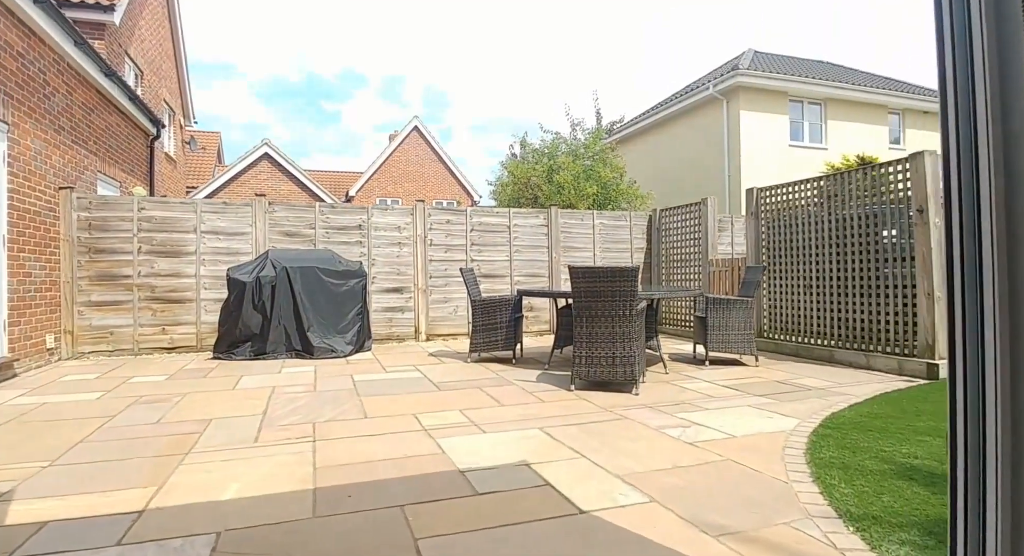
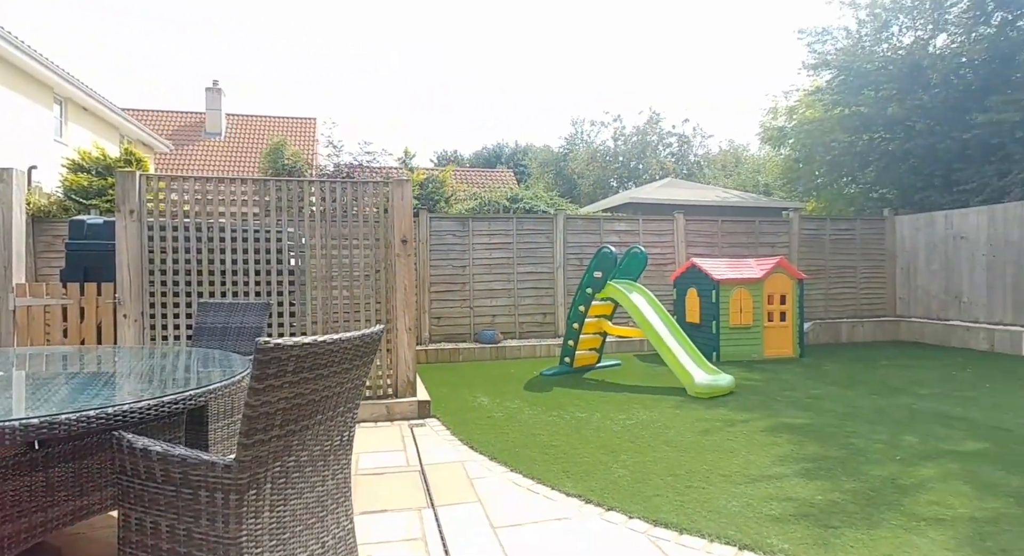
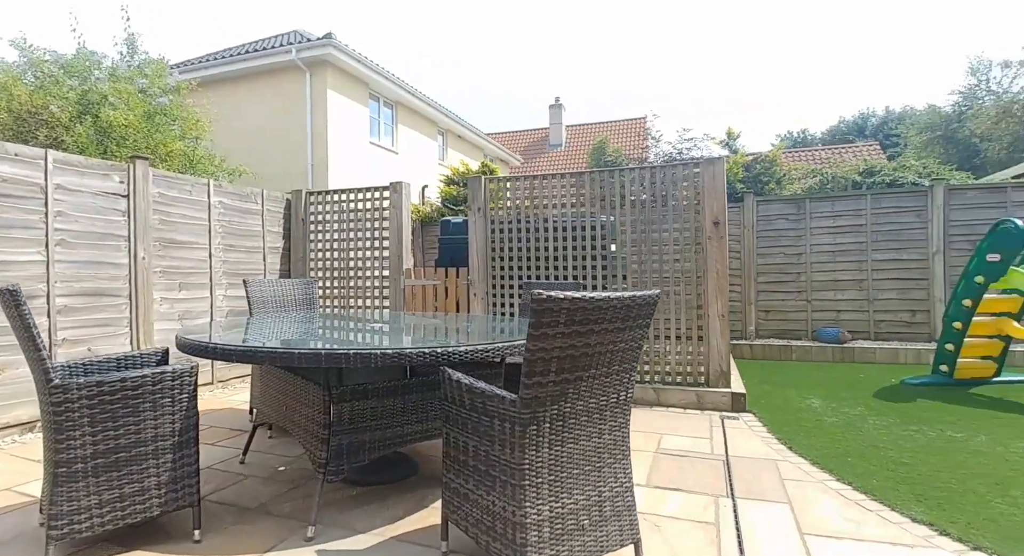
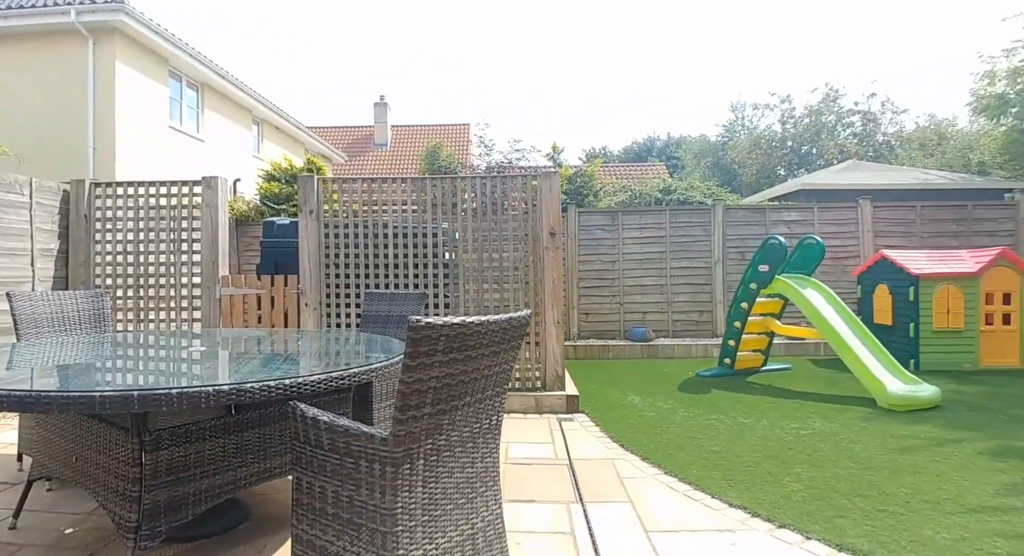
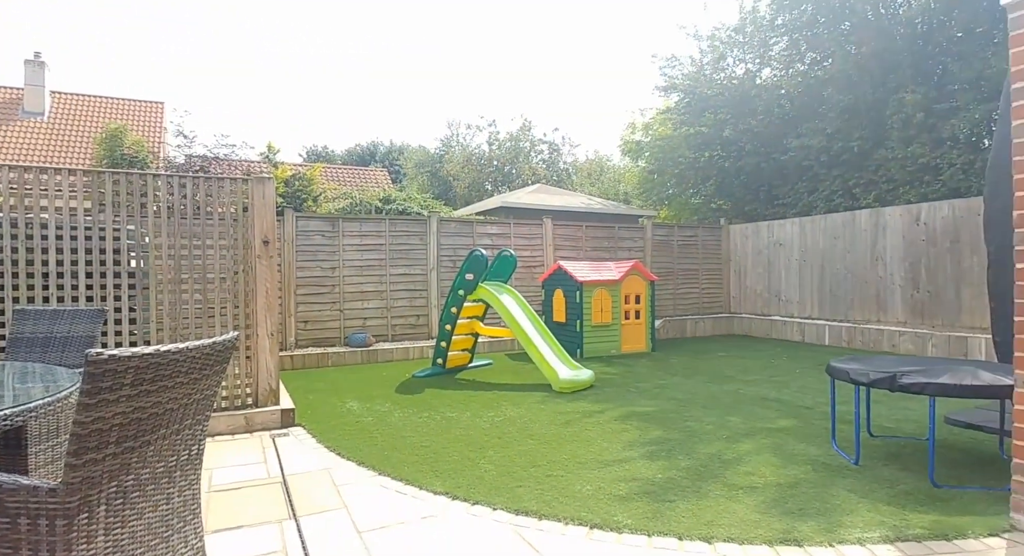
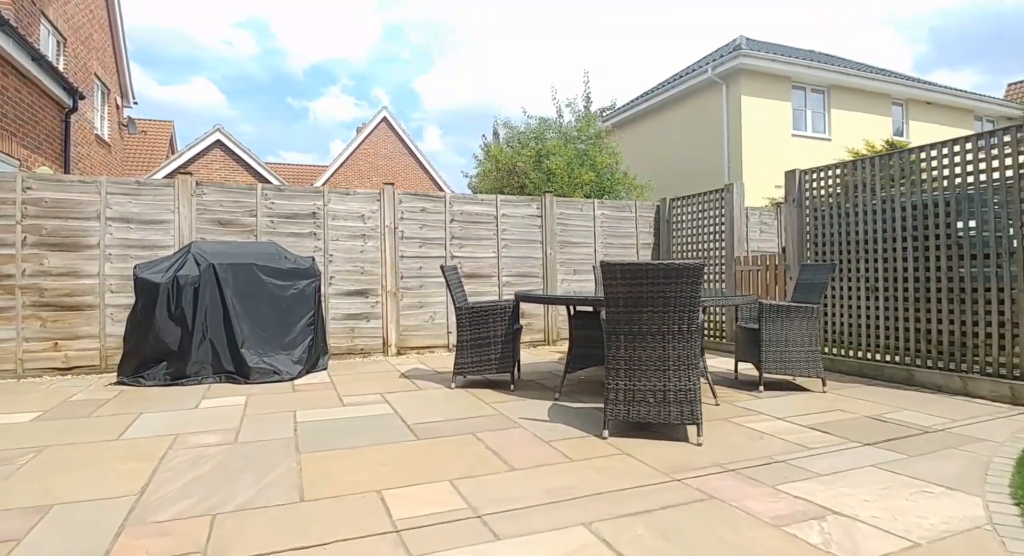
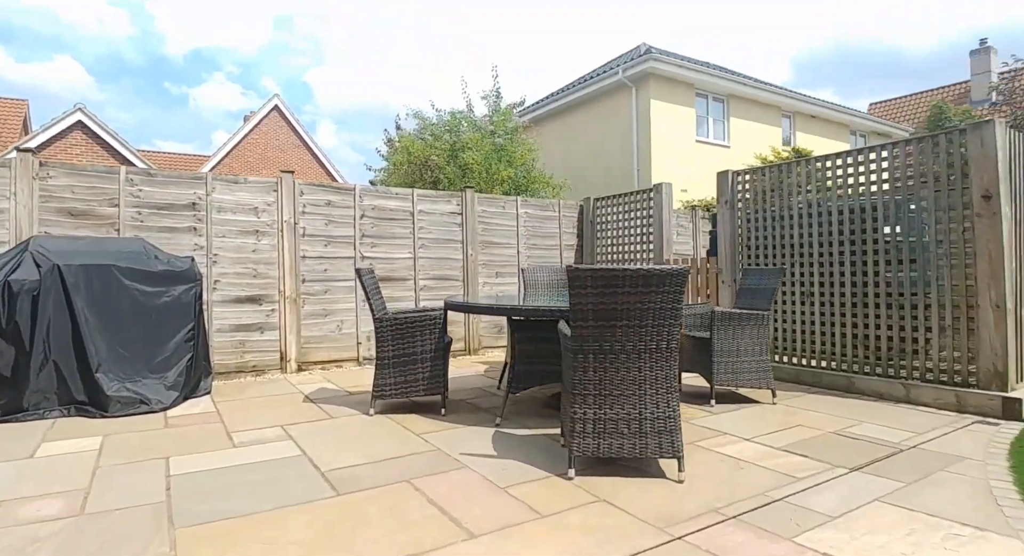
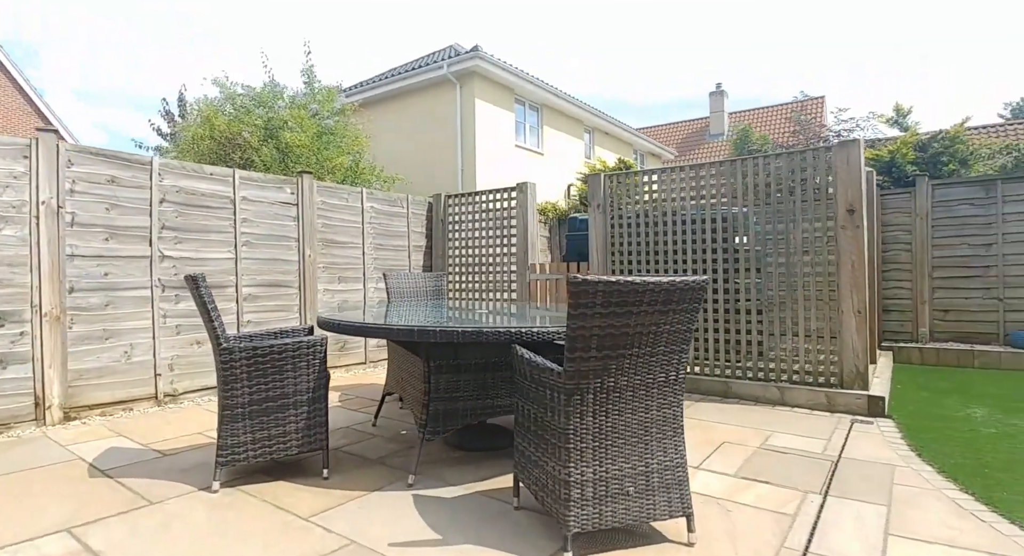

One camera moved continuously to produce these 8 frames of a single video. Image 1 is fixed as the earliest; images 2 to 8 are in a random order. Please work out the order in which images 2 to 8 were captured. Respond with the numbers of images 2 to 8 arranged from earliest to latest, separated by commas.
6, 7, 8, 3, 4, 2, 5
